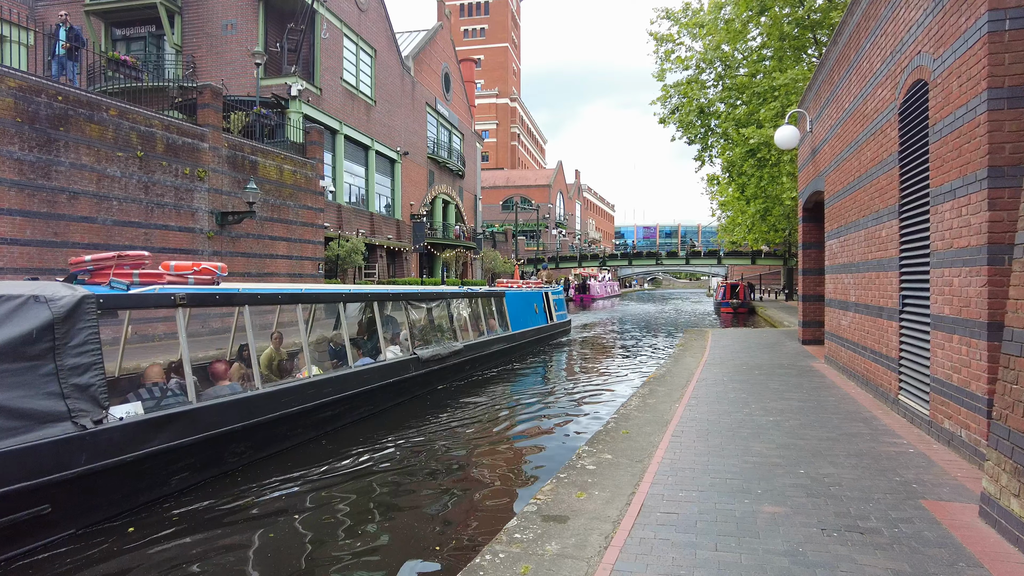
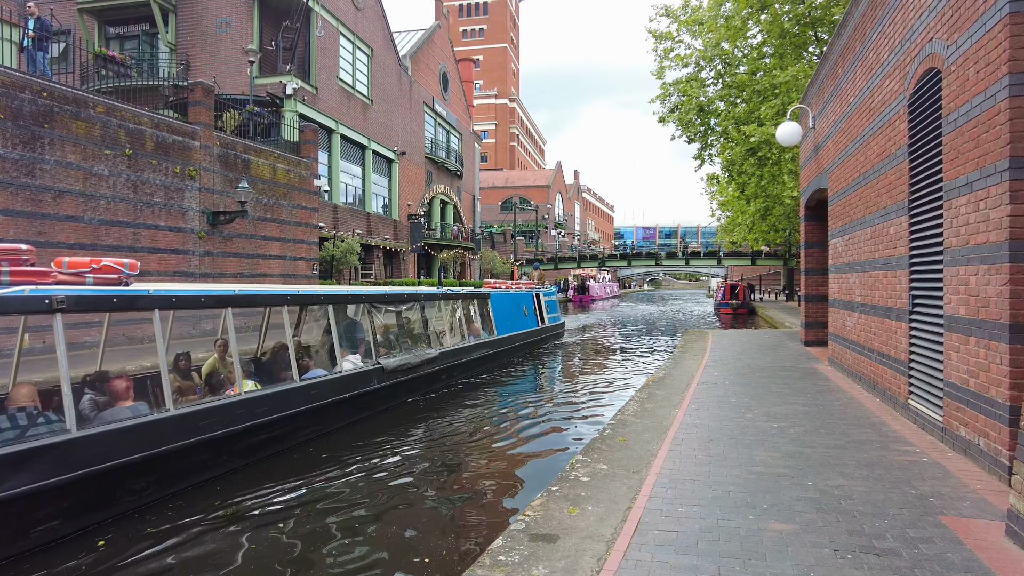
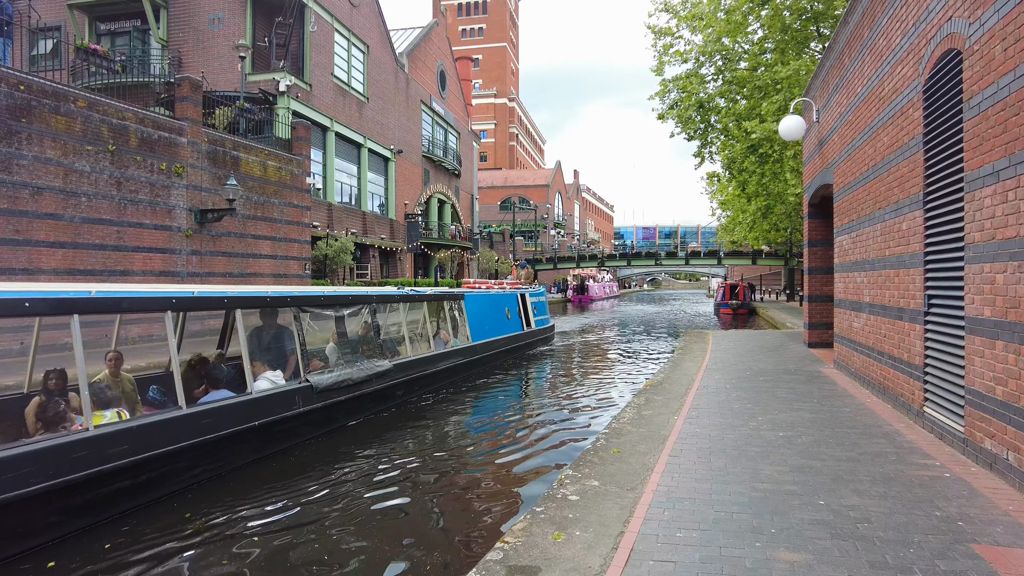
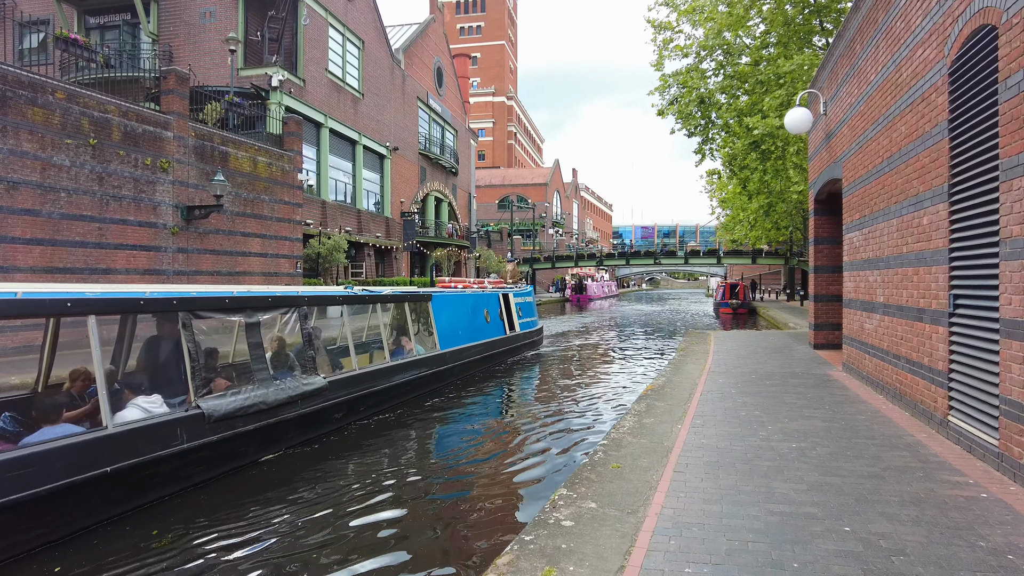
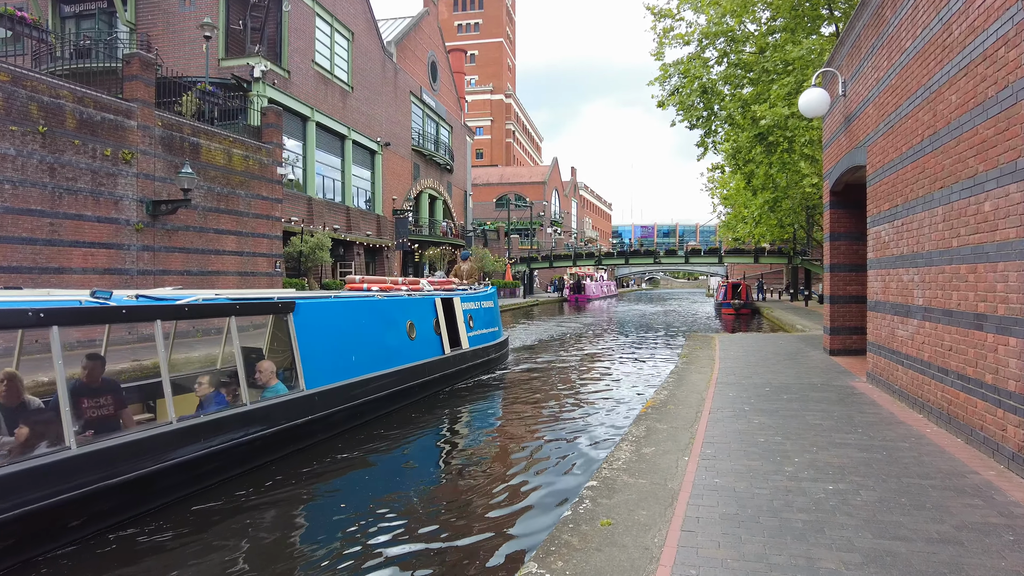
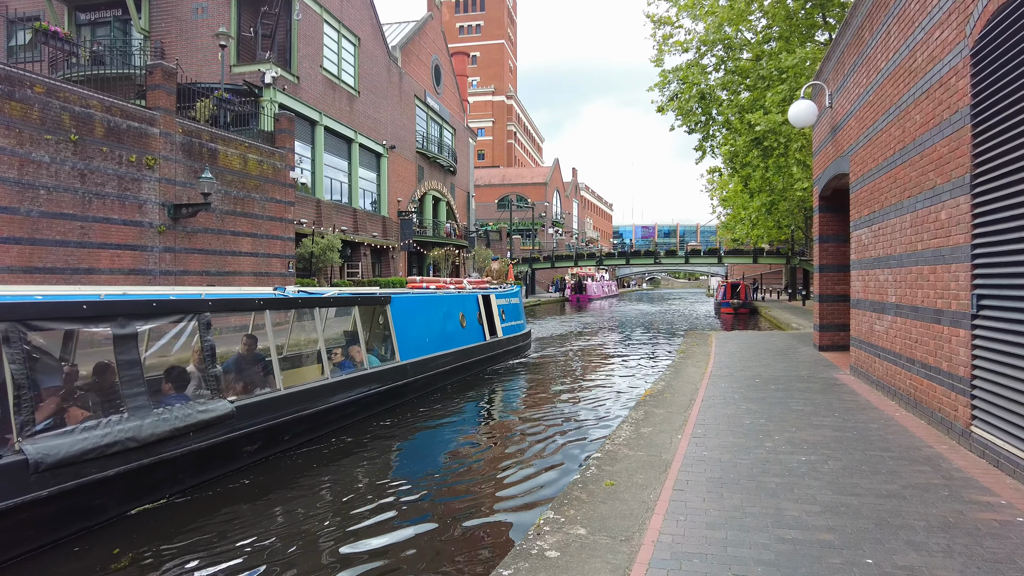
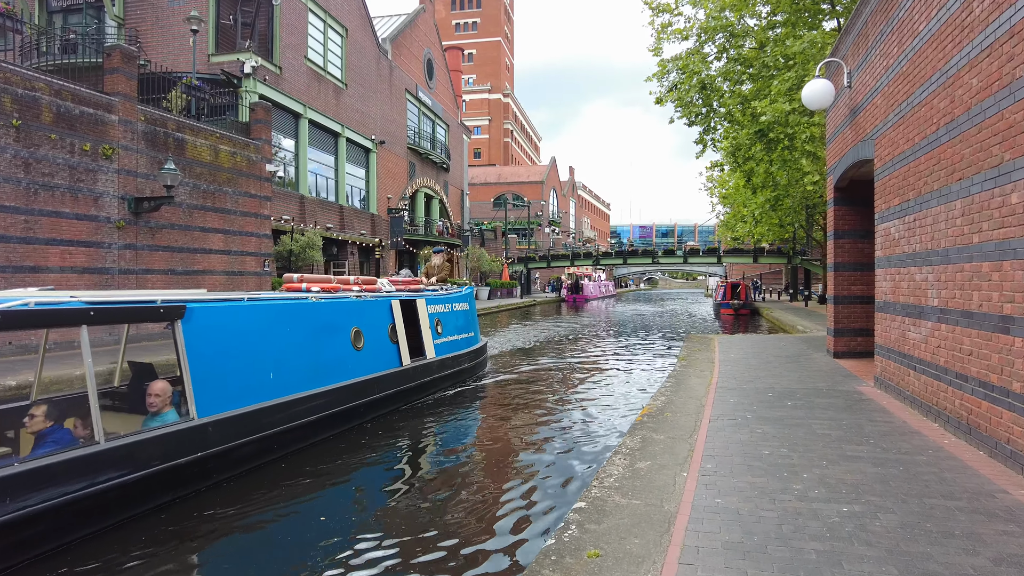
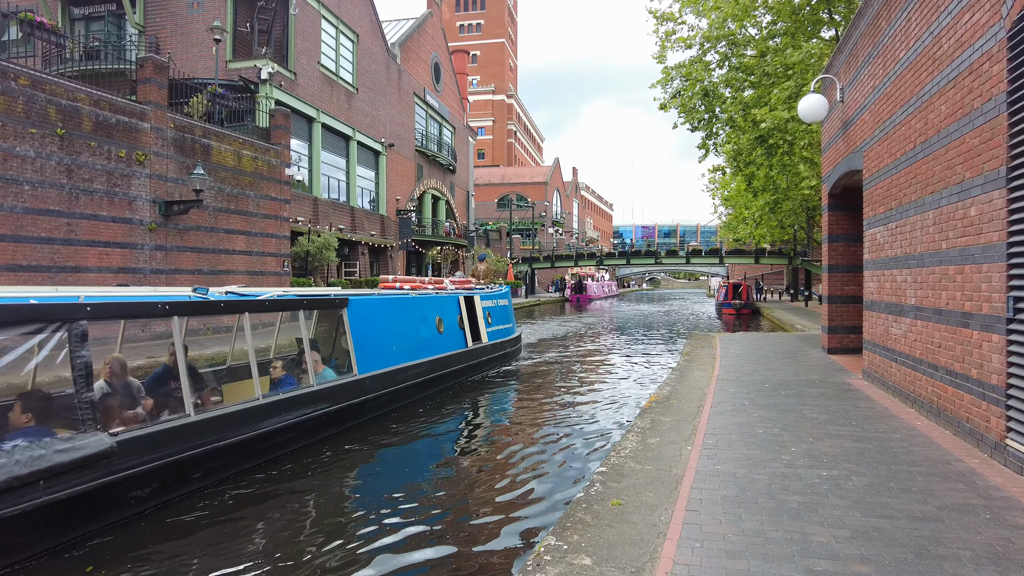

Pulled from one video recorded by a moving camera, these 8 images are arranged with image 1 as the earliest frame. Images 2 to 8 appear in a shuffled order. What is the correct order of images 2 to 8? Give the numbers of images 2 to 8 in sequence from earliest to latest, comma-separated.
2, 3, 4, 6, 8, 5, 7
